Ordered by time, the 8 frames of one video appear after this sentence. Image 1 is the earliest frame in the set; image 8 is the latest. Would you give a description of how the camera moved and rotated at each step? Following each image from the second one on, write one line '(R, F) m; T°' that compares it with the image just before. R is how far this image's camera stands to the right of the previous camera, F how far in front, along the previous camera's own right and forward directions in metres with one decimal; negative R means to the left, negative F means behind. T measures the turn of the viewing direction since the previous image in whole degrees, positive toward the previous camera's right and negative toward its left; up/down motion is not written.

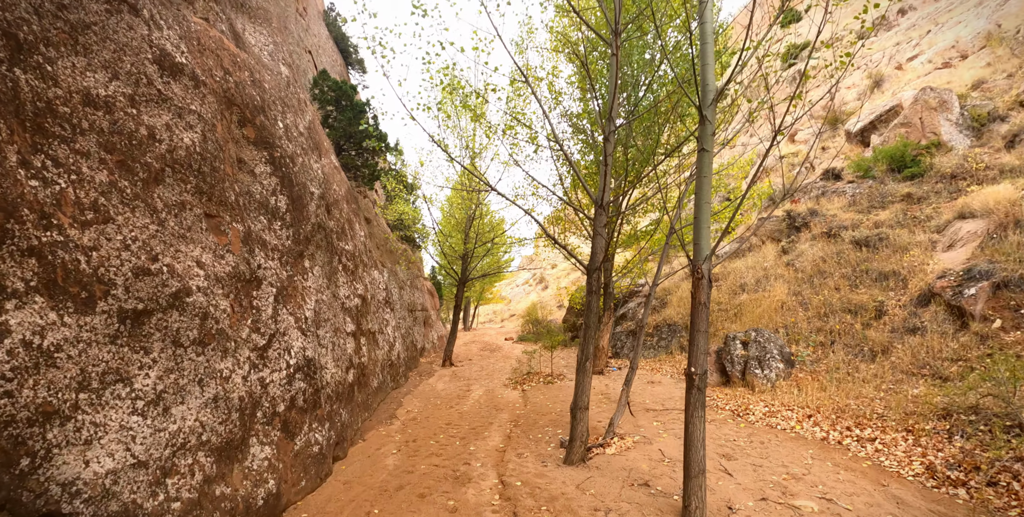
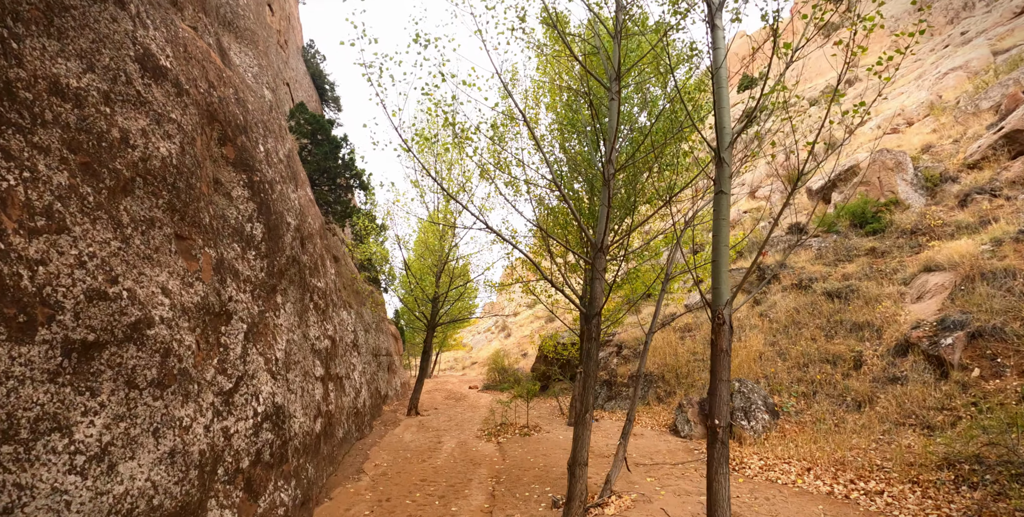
(-0.5, +0.5) m; +5°
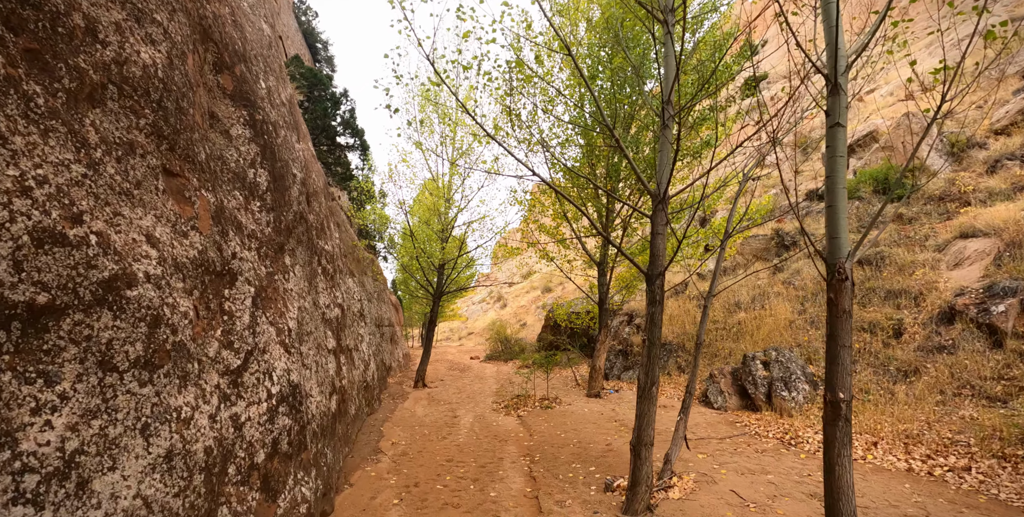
(-0.8, +1.1) m; +1°
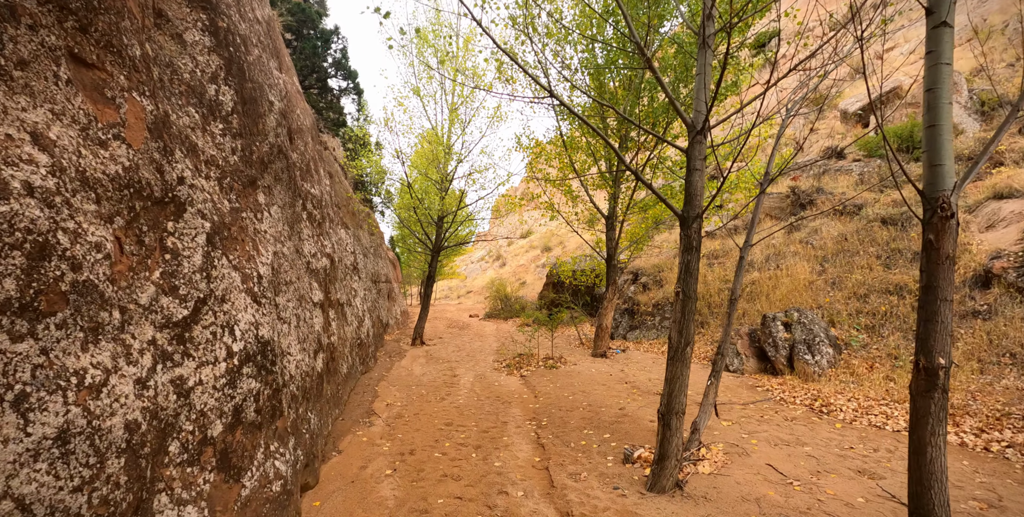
(-0.1, +0.9) m; 0°
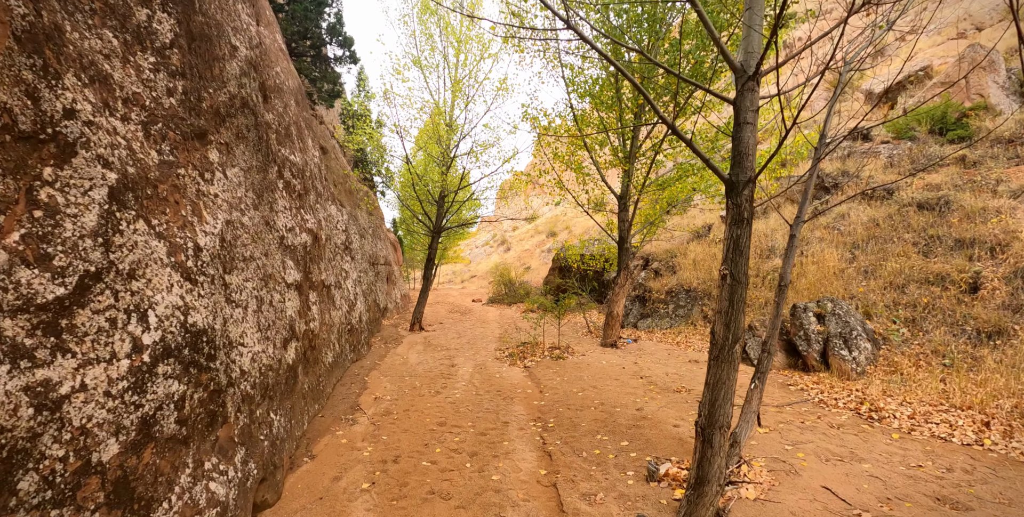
(0.0, +1.0) m; -1°
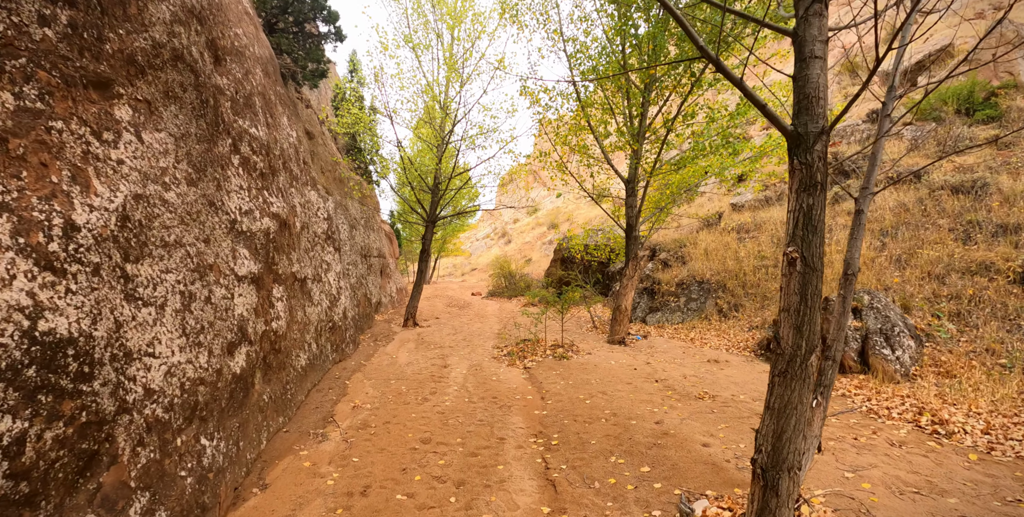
(+0.1, +1.1) m; 0°
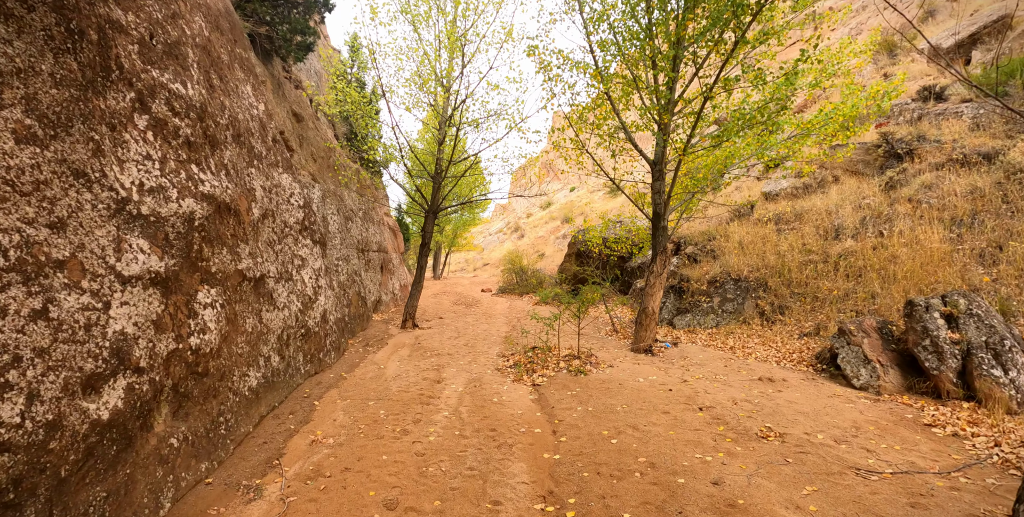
(+0.1, +1.6) m; -2°
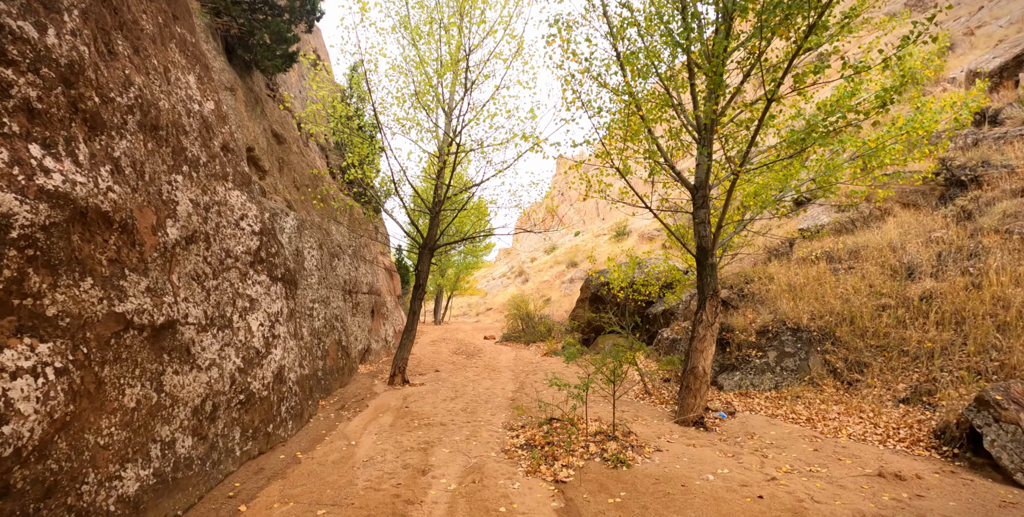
(-0.1, +1.9) m; 0°
